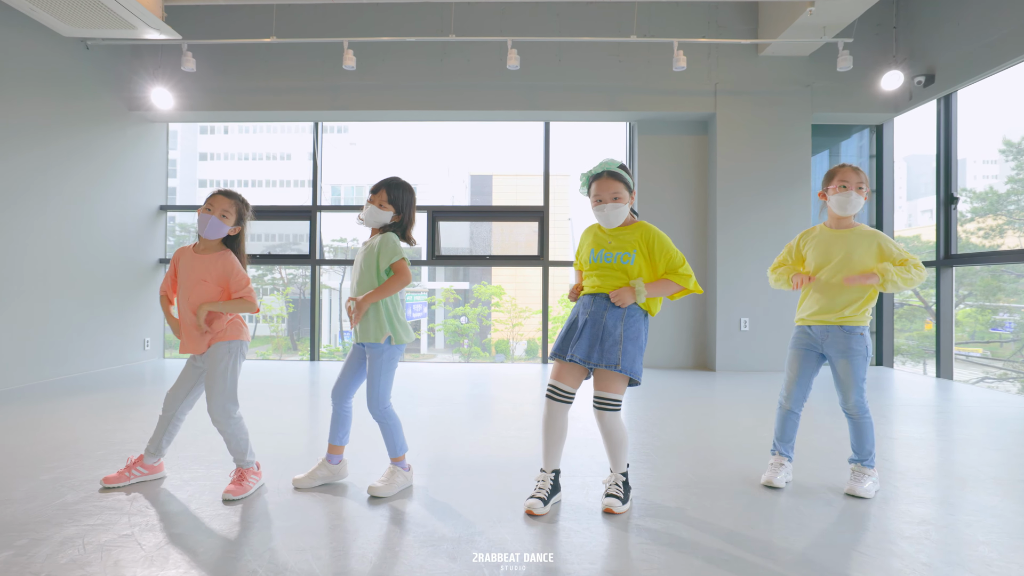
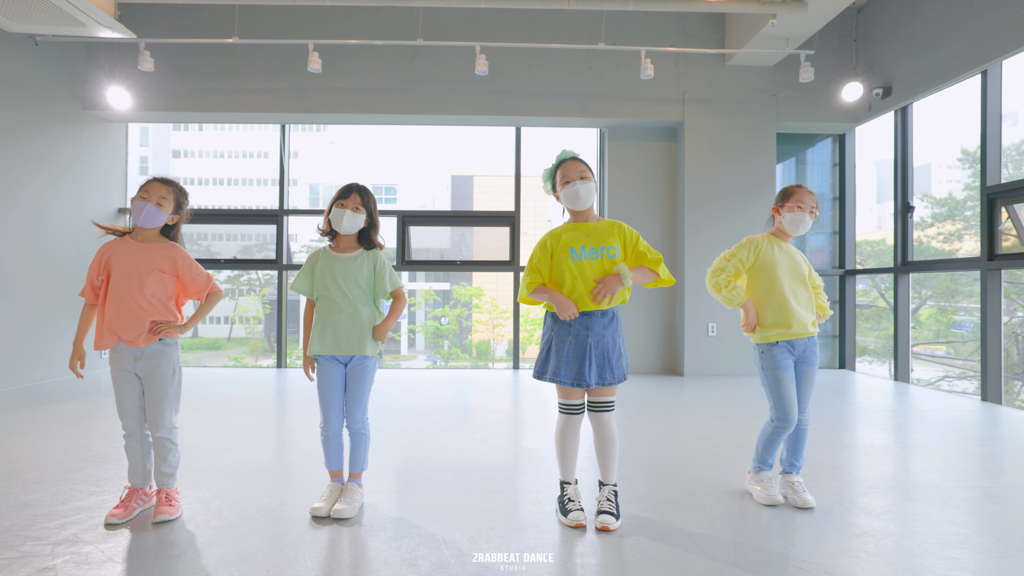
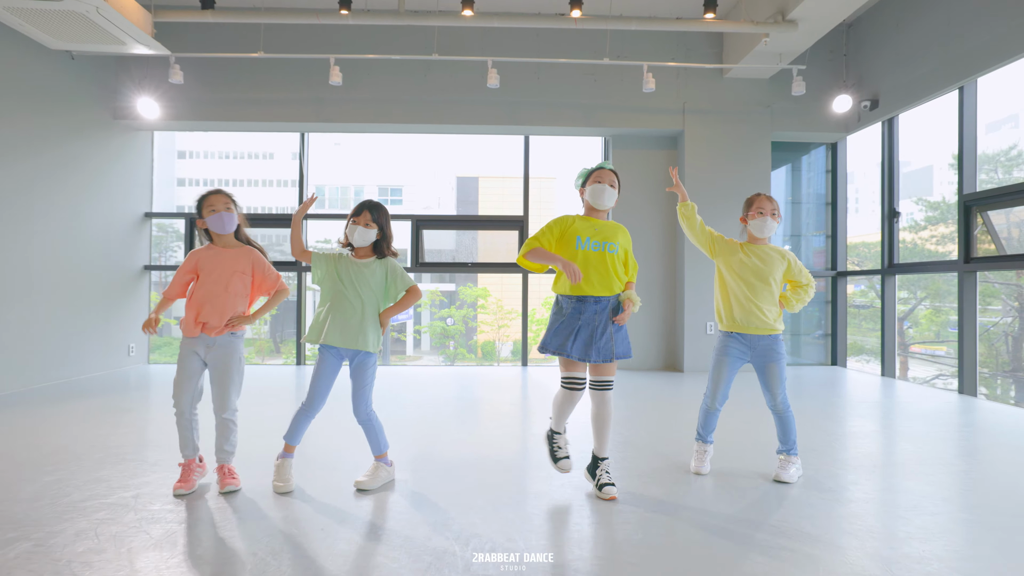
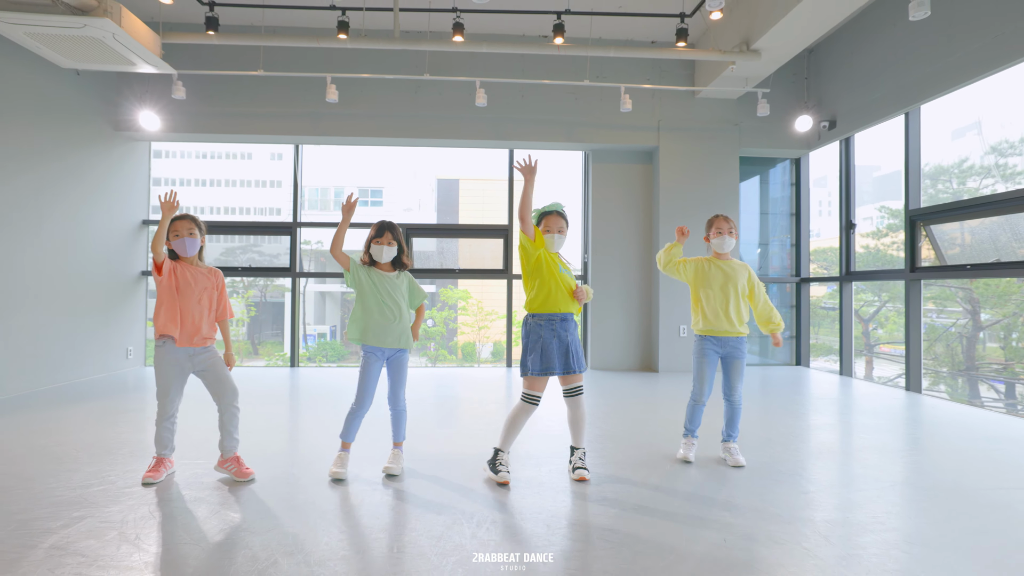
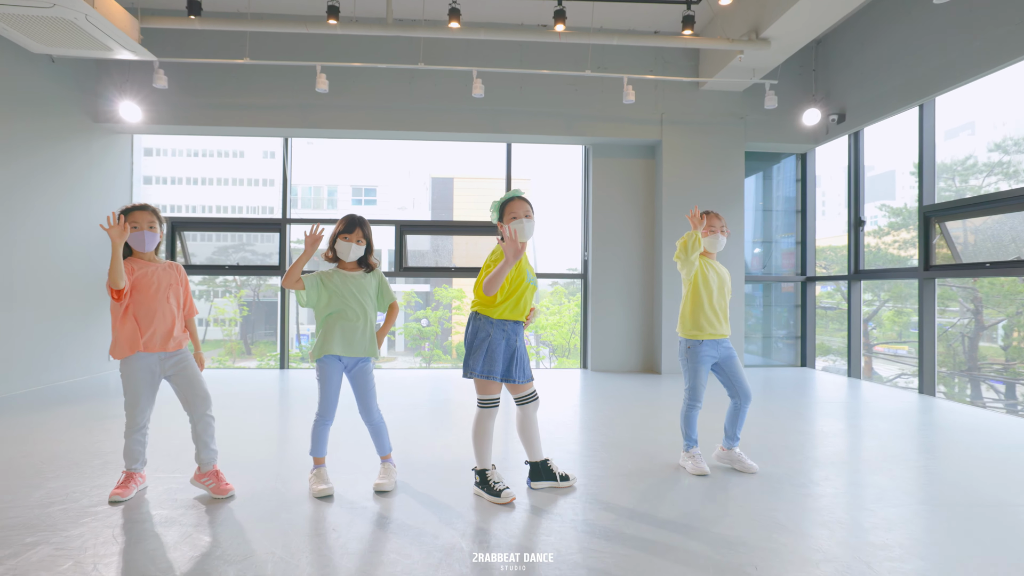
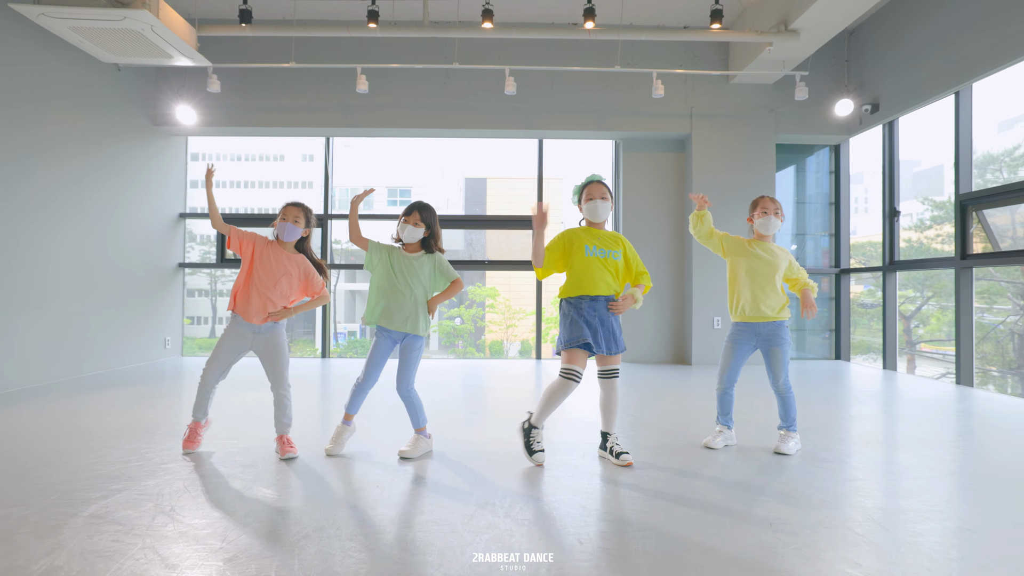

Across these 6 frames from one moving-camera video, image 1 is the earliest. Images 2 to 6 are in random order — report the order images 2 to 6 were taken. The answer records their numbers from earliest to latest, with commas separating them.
6, 3, 2, 4, 5
